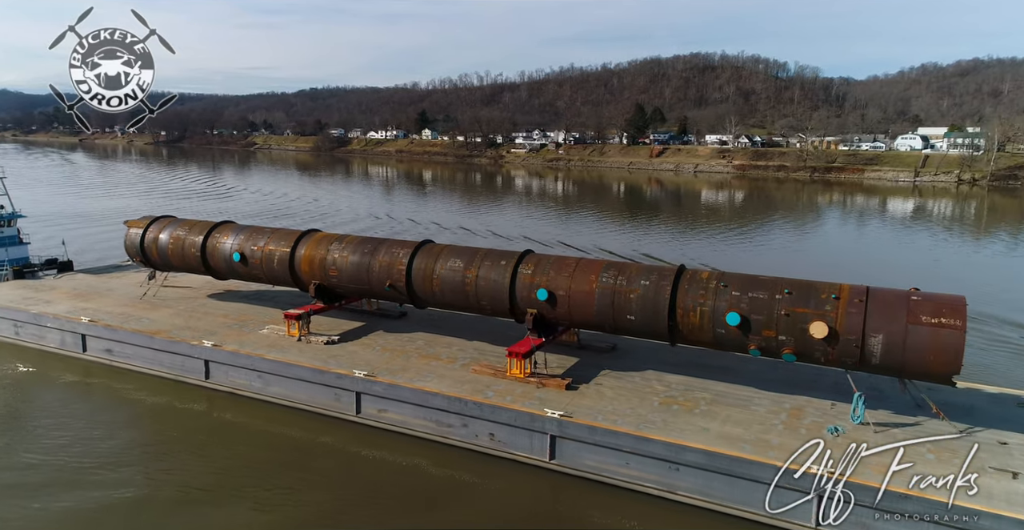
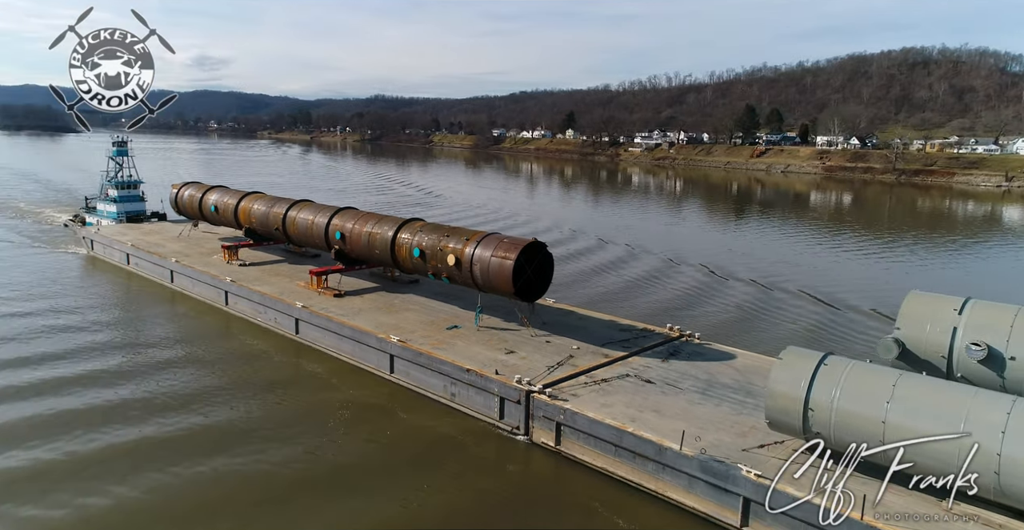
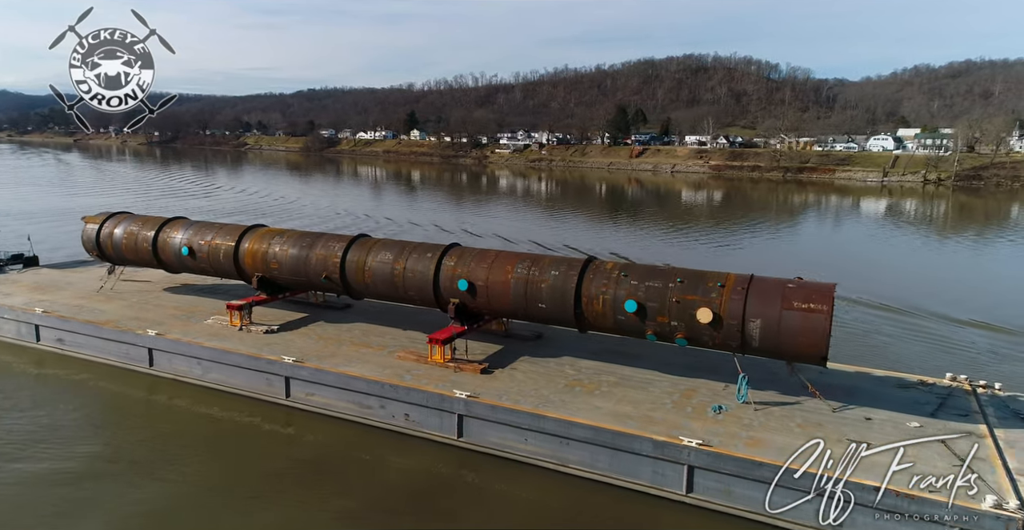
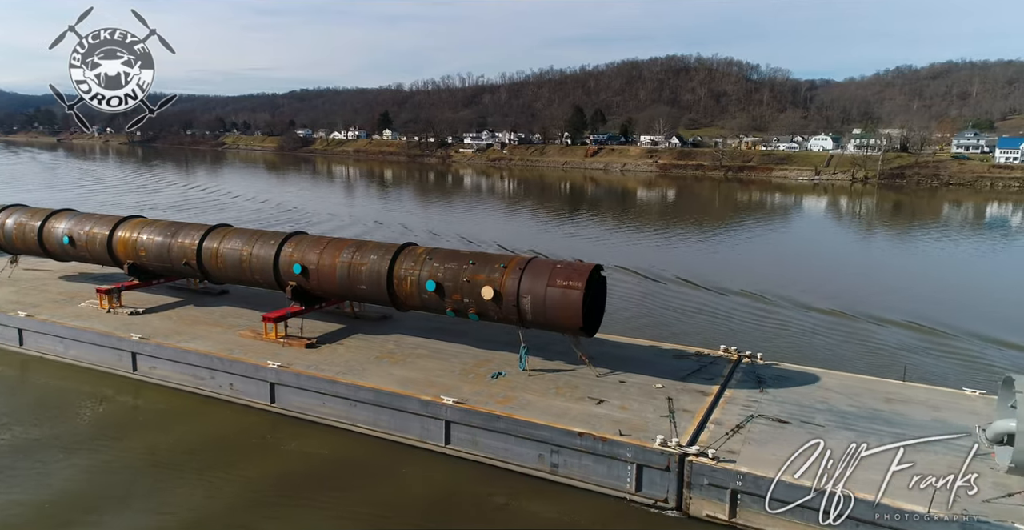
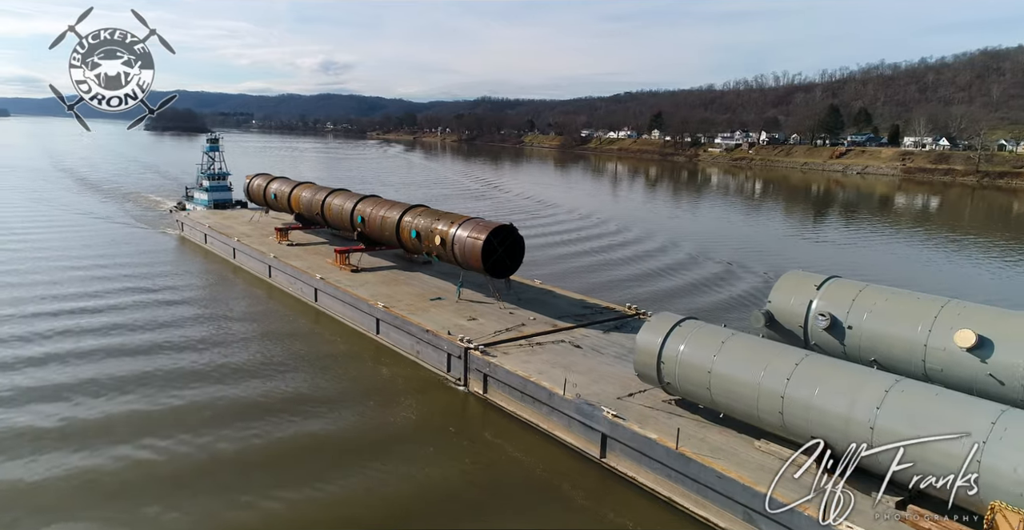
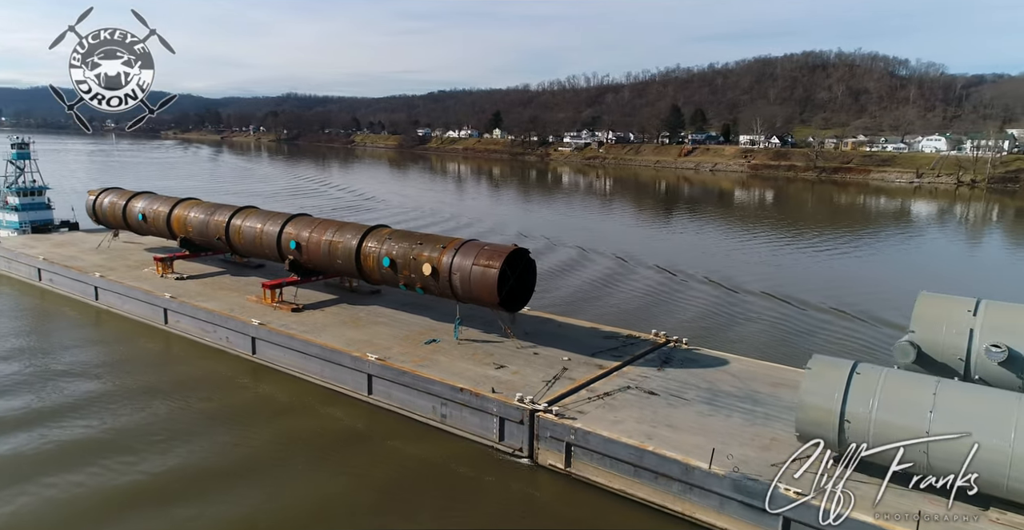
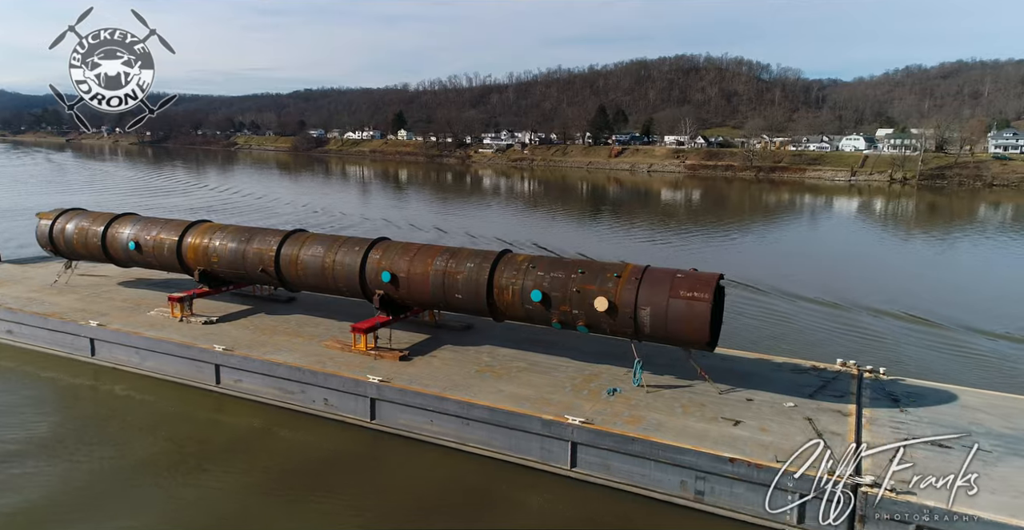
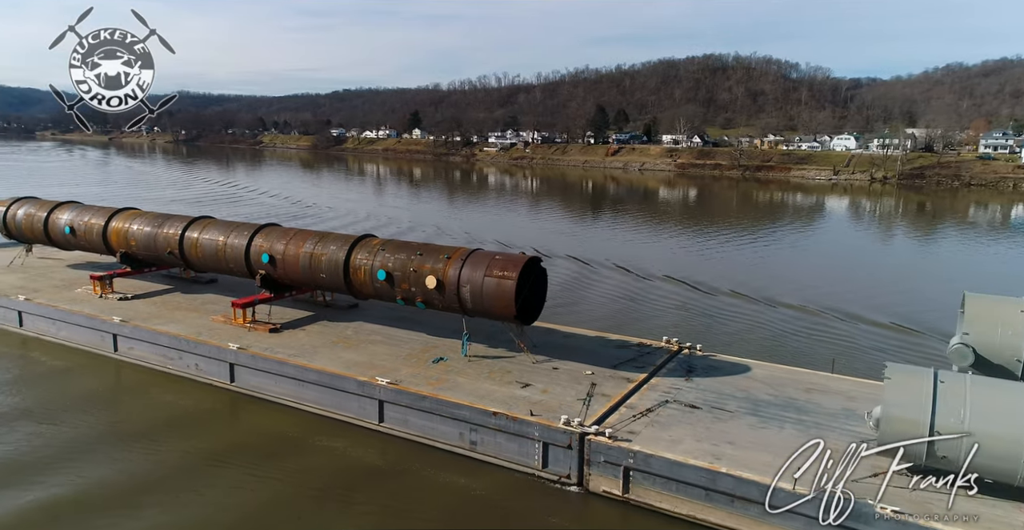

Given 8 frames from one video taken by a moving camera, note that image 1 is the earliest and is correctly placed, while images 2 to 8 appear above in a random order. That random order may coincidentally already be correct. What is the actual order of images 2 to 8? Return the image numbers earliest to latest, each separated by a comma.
3, 7, 4, 8, 6, 2, 5
